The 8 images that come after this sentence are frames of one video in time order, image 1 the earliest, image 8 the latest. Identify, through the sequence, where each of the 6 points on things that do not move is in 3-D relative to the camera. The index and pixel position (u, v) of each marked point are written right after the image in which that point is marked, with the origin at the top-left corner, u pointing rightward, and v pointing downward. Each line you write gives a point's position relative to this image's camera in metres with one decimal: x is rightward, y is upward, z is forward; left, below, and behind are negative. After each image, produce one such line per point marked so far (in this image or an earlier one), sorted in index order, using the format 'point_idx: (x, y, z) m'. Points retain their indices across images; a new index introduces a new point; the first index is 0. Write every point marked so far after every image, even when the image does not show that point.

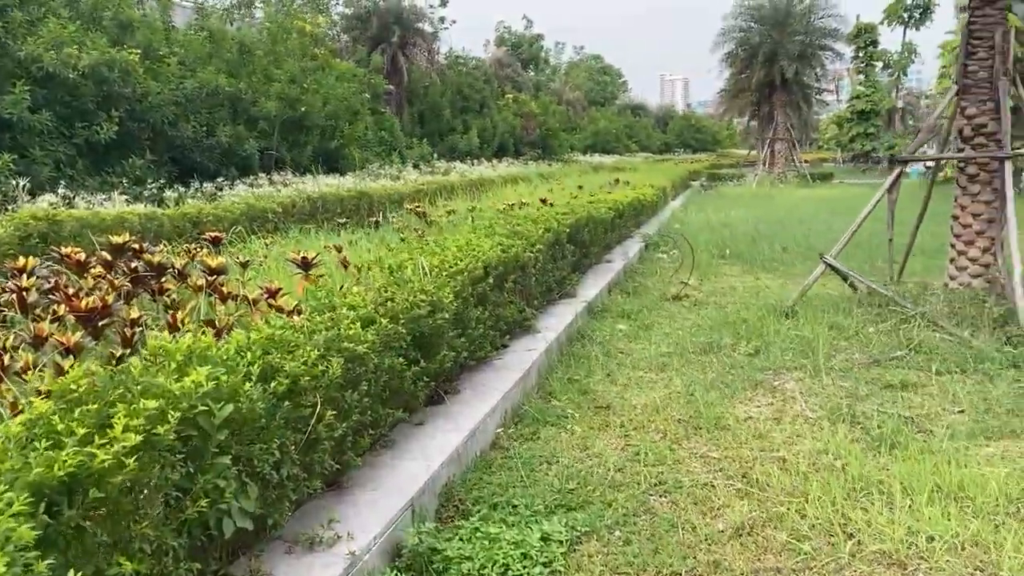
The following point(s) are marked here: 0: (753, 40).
0: (+4.8, +4.9, +17.3) m
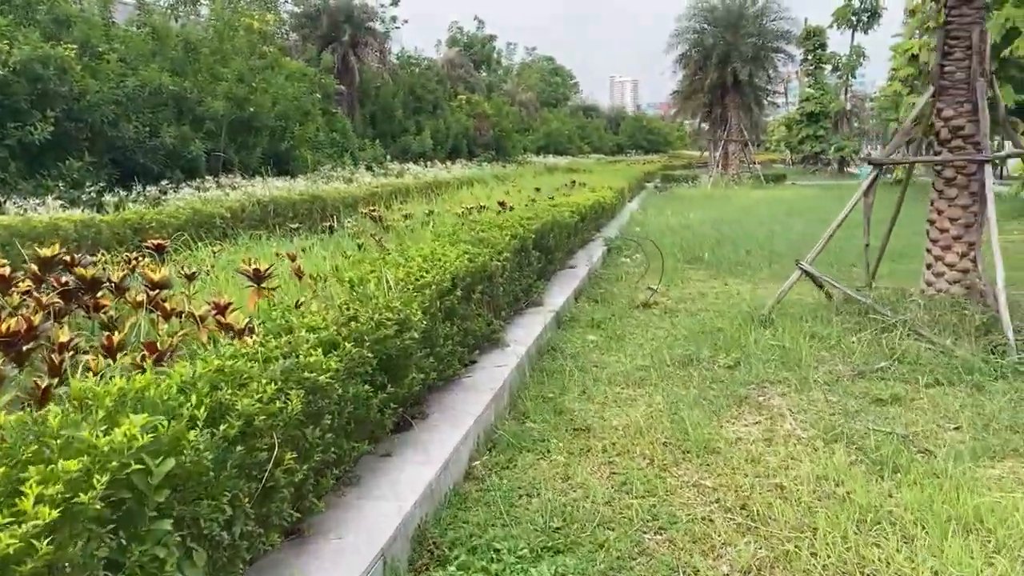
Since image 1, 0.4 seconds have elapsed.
0: (+3.9, +4.9, +17.3) m
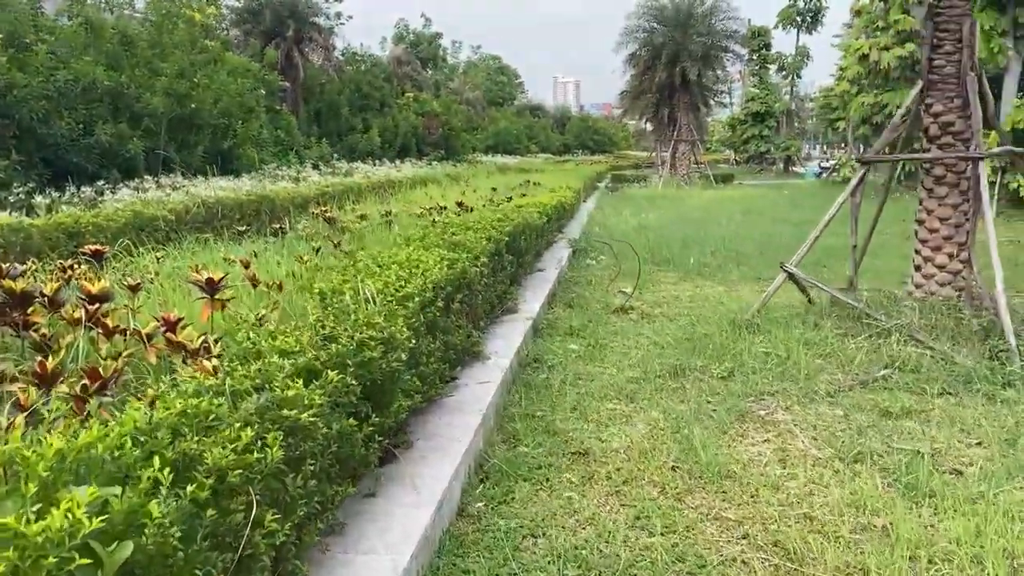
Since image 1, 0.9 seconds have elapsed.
0: (+2.9, +4.9, +17.2) m
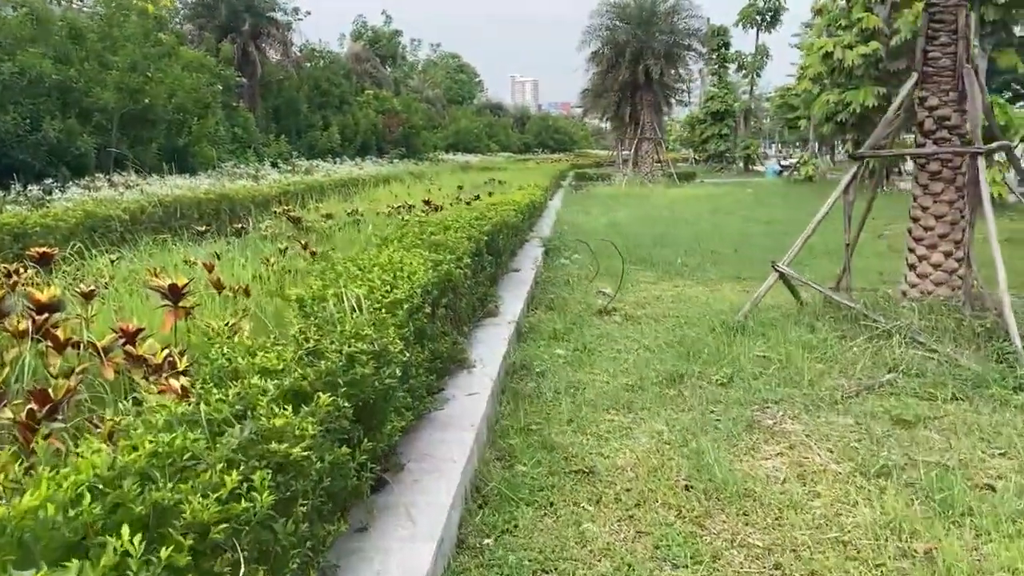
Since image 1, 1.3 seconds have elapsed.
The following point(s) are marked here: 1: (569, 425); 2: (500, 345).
0: (+2.1, +4.9, +17.2) m
1: (+0.2, -0.4, +2.6) m
2: (0.0, -0.2, +3.2) m
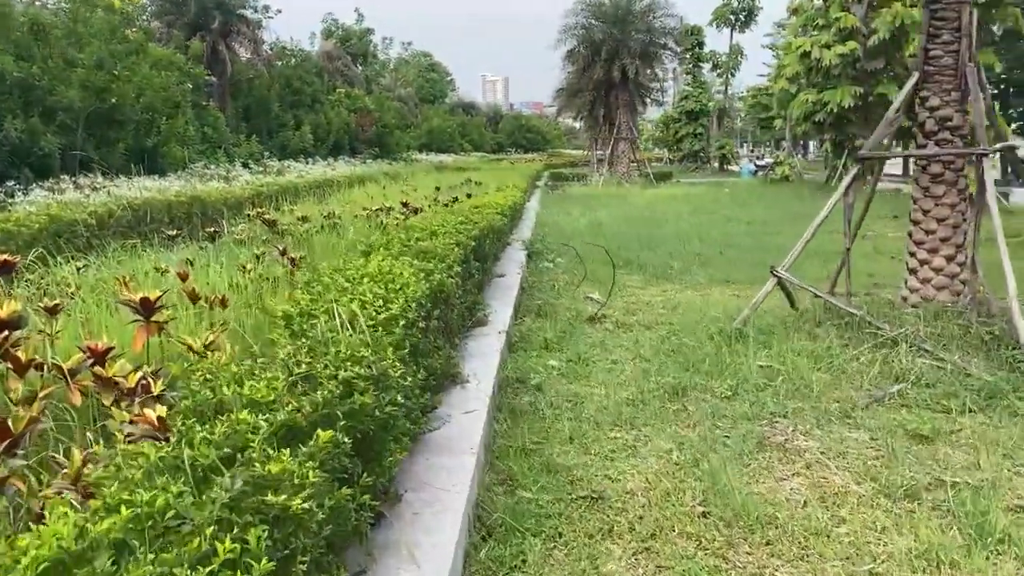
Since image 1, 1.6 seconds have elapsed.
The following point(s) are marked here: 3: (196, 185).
0: (+1.6, +4.9, +17.1) m
1: (+0.2, -0.4, +2.4) m
2: (-0.1, -0.2, +3.0) m
3: (-2.8, +0.9, +7.8) m
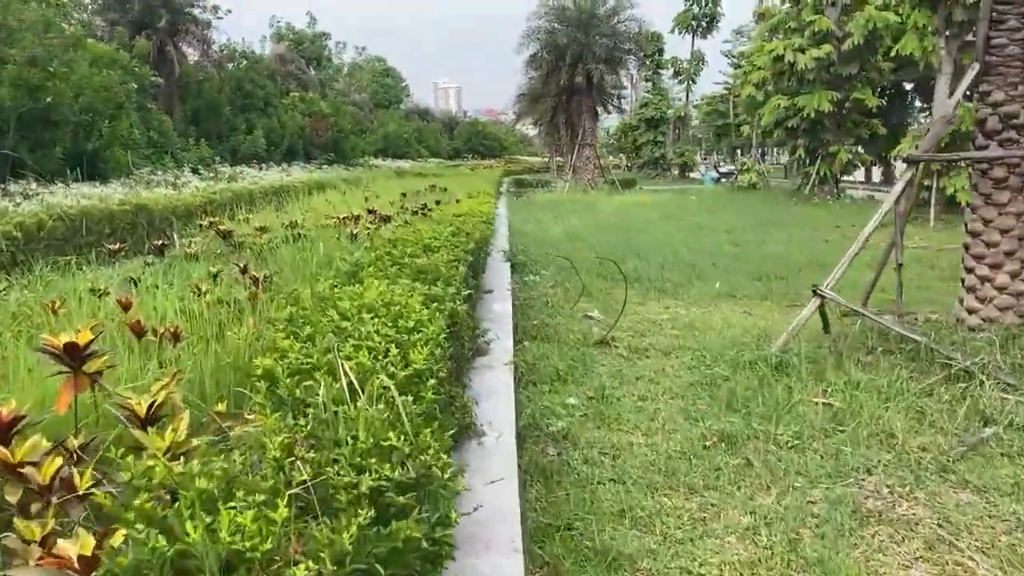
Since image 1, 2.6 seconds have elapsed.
0: (+0.9, +4.7, +16.7) m
1: (+0.3, -0.5, +1.9) m
2: (0.0, -0.3, +2.5) m
3: (-3.0, +0.8, +7.1) m
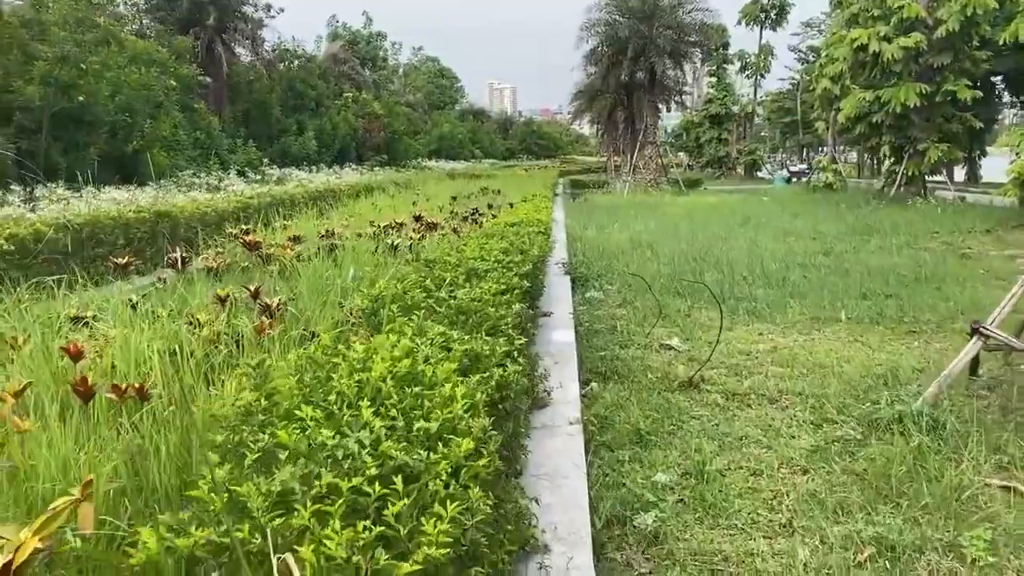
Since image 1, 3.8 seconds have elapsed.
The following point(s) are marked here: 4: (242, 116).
0: (+2.0, +4.6, +15.9) m
1: (+0.4, -0.6, +1.2) m
2: (+0.1, -0.4, +1.8) m
3: (-2.6, +0.7, +6.7) m
4: (-4.5, +2.9, +14.5) m
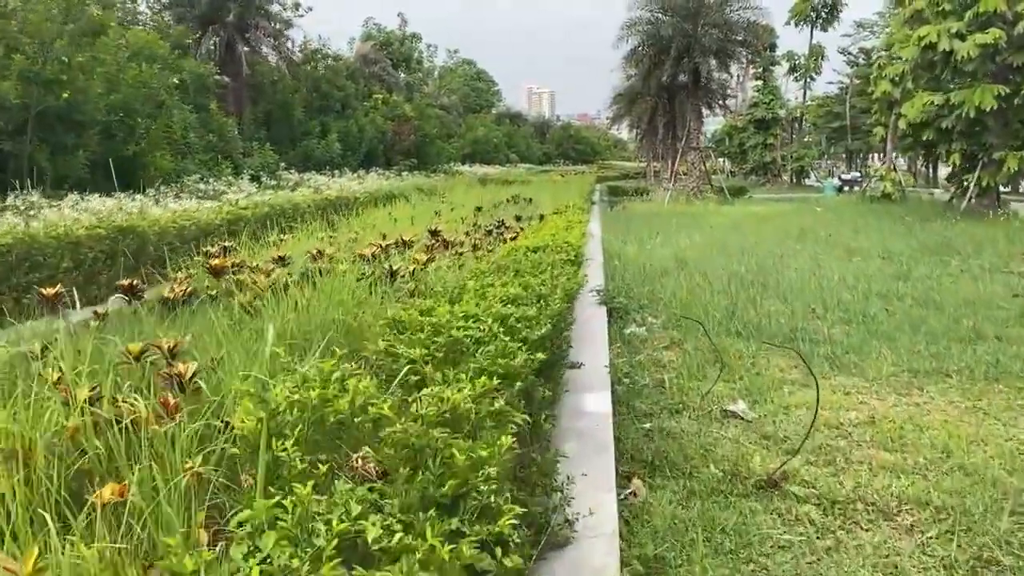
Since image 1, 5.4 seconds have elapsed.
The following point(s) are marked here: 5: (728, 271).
0: (+2.6, +4.4, +15.0) m
1: (+0.3, -0.8, +0.4) m
2: (+0.1, -0.6, +1.0) m
3: (-2.4, +0.6, +5.9) m
4: (-4.0, +2.7, +13.9) m
5: (+1.5, +0.1, +5.9) m
